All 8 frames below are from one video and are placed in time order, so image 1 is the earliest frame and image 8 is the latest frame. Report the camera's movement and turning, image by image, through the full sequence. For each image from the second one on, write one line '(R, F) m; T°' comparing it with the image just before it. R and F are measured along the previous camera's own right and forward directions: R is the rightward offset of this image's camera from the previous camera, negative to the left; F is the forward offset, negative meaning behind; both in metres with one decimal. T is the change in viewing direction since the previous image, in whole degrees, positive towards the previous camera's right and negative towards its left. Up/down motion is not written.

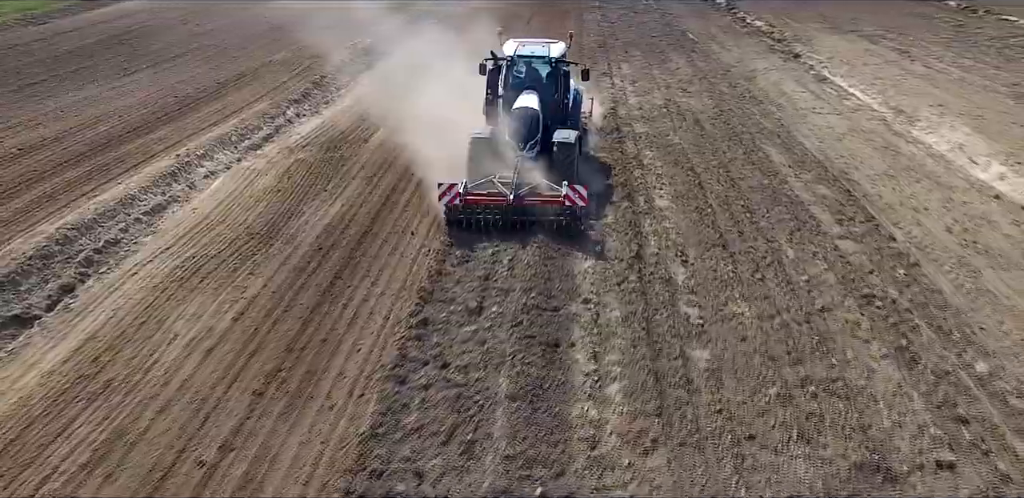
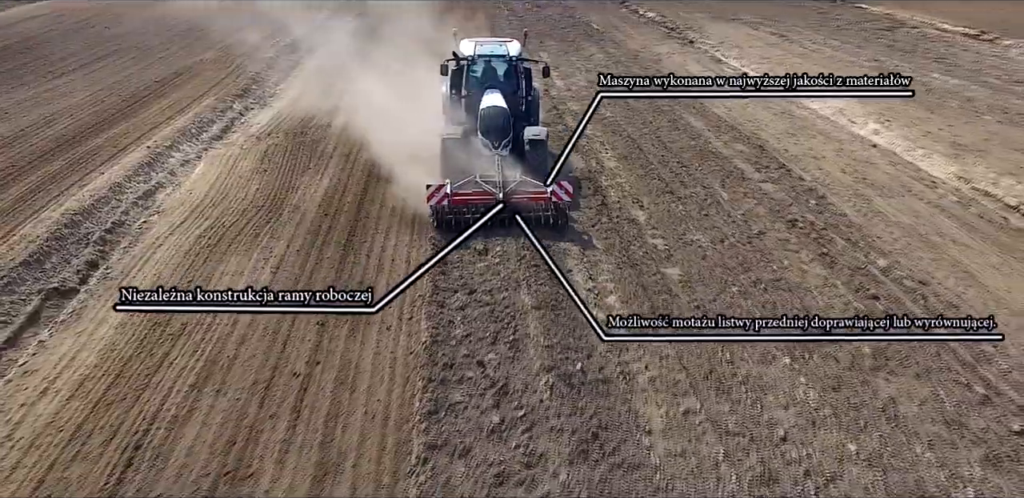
(-1.4, -1.4) m; +8°
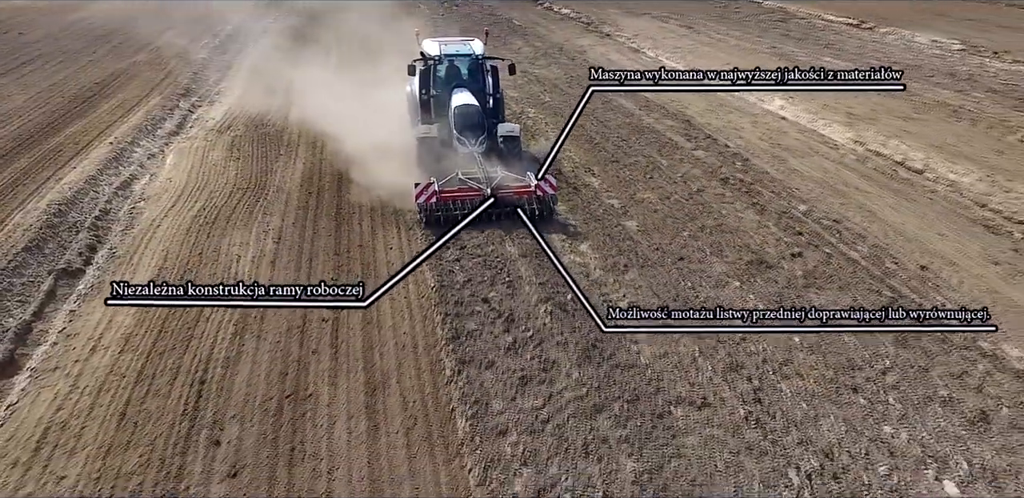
(-1.0, -1.1) m; +7°
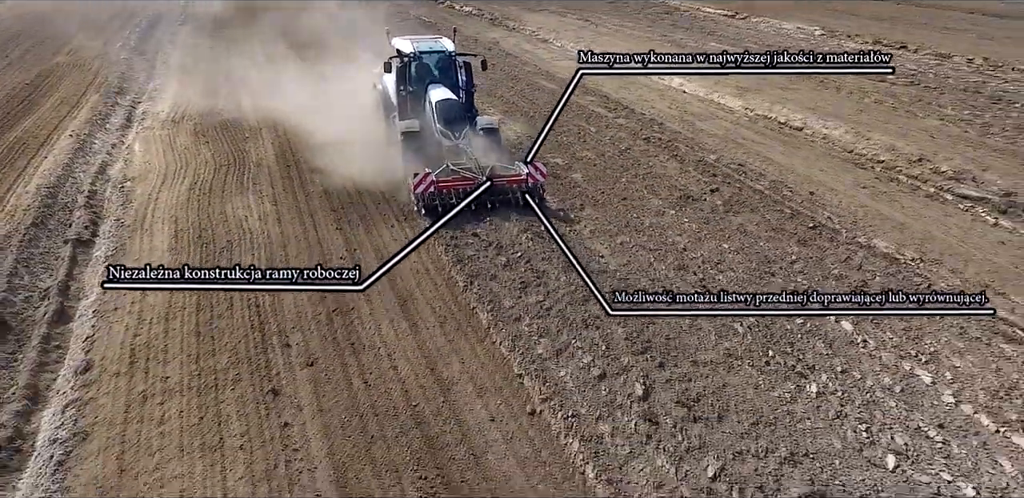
(-1.2, -1.7) m; +8°
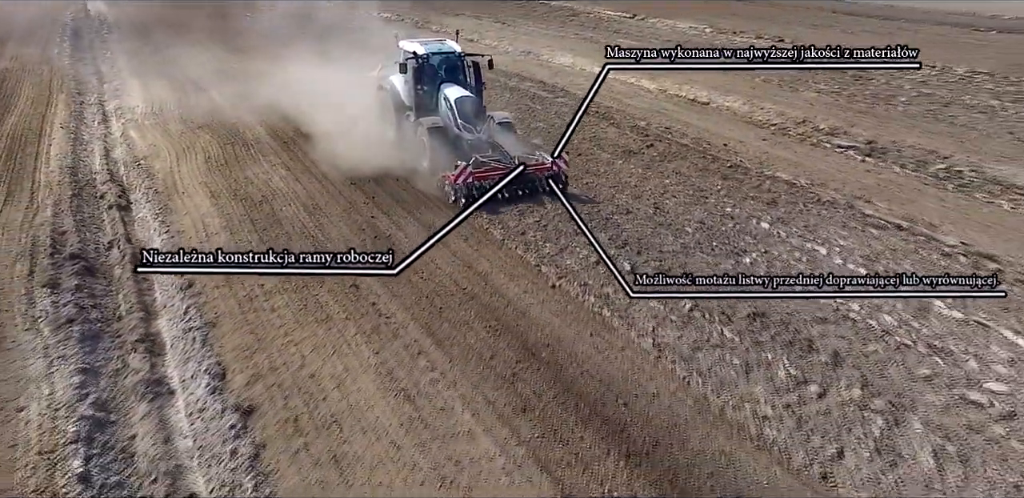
(-1.5, -2.2) m; +8°
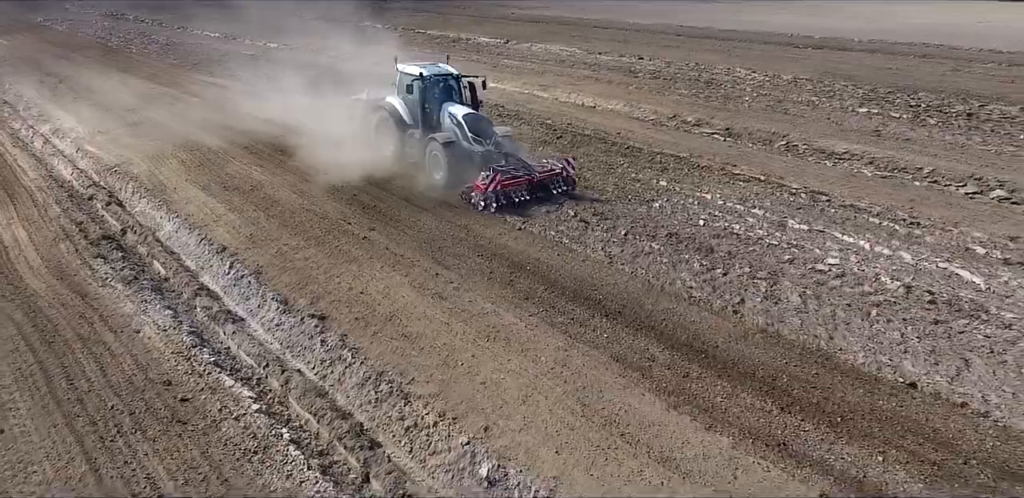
(-1.7, -2.5) m; +10°
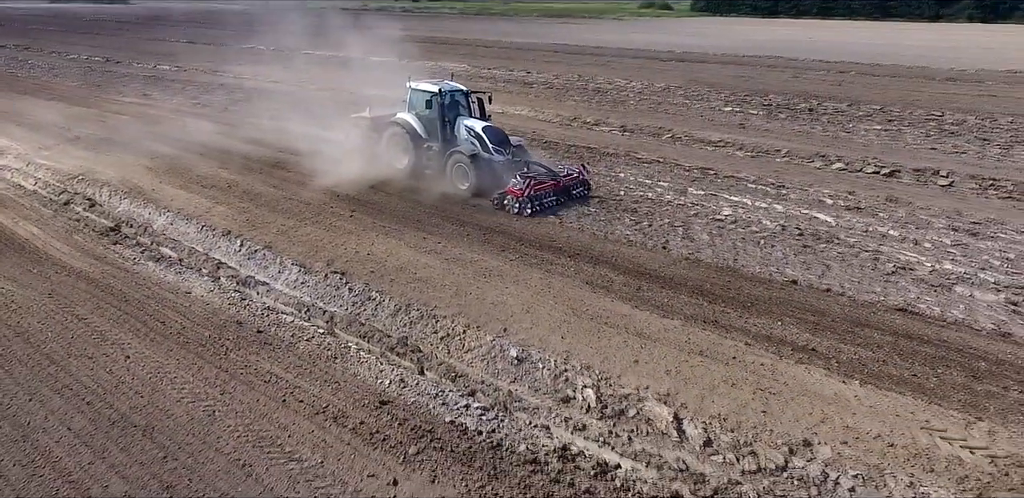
(-1.7, -2.3) m; +10°
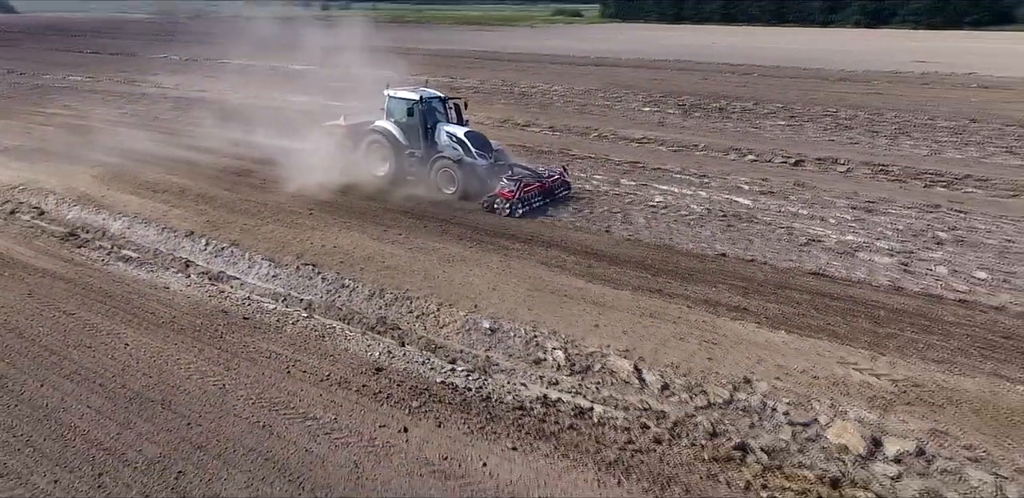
(-0.7, -1.0) m; +6°
